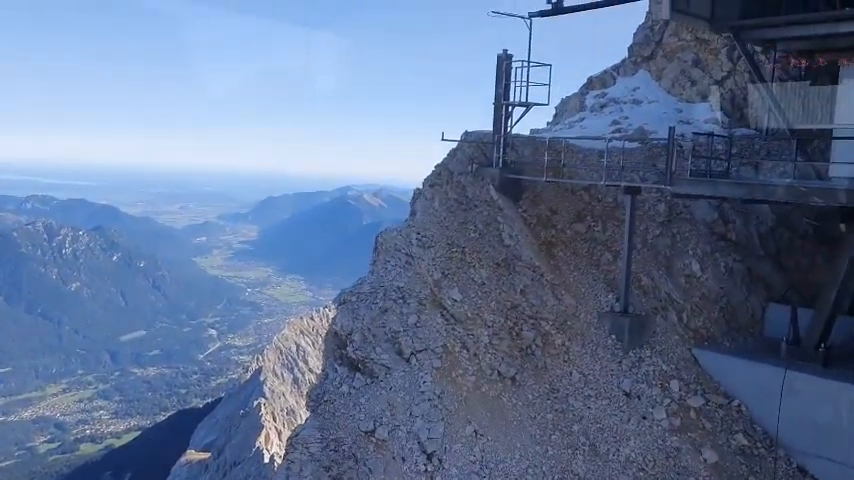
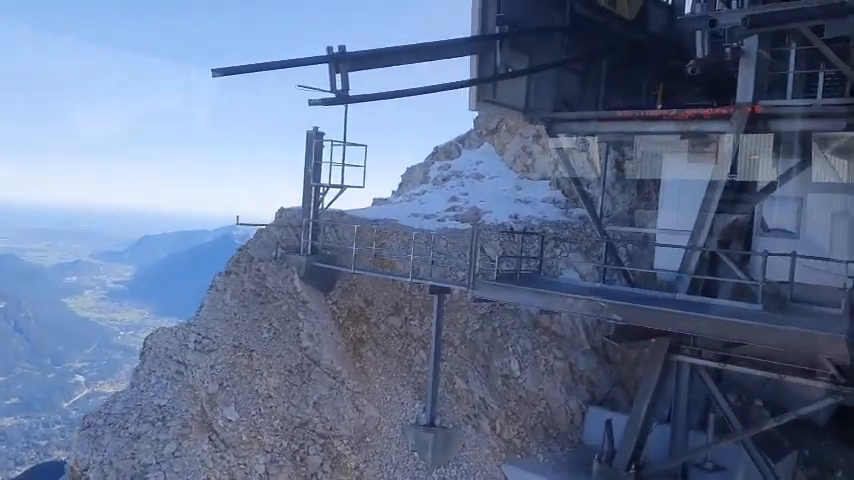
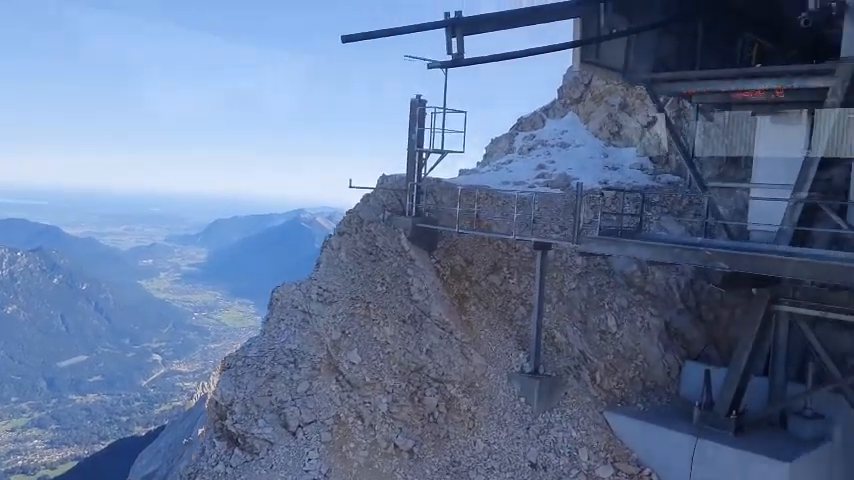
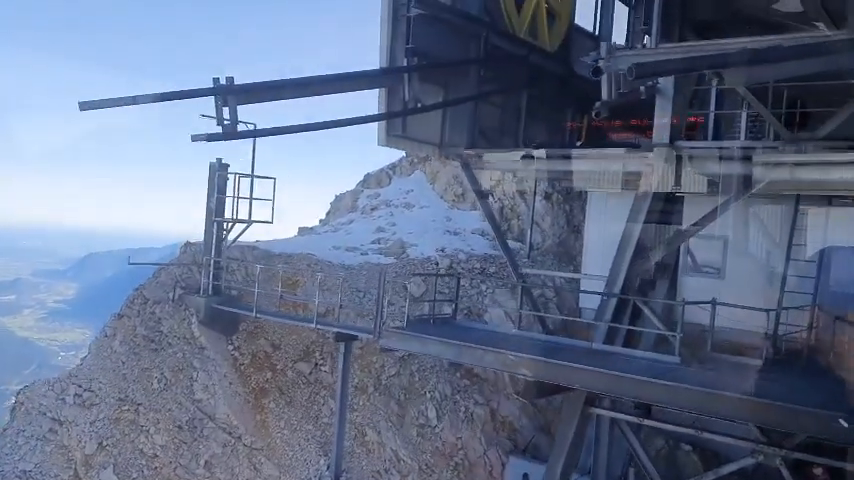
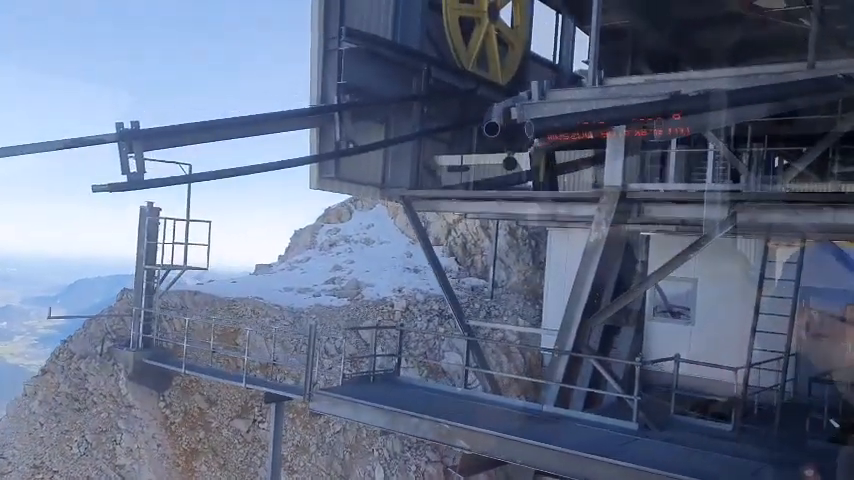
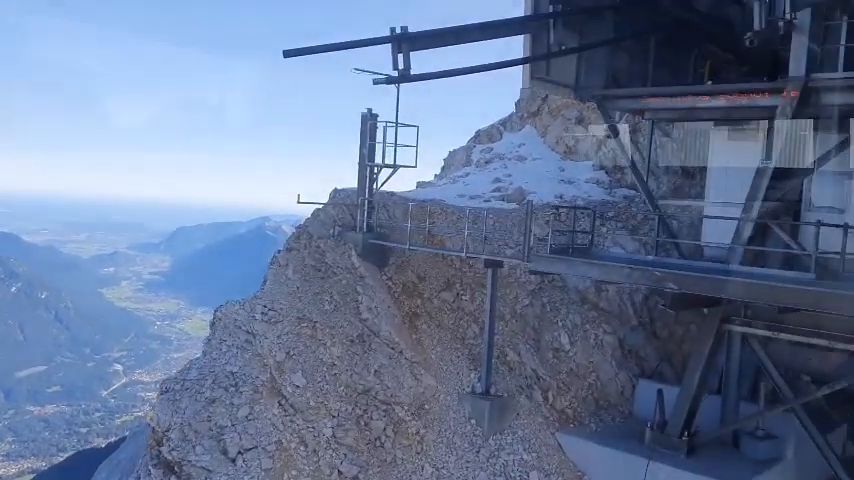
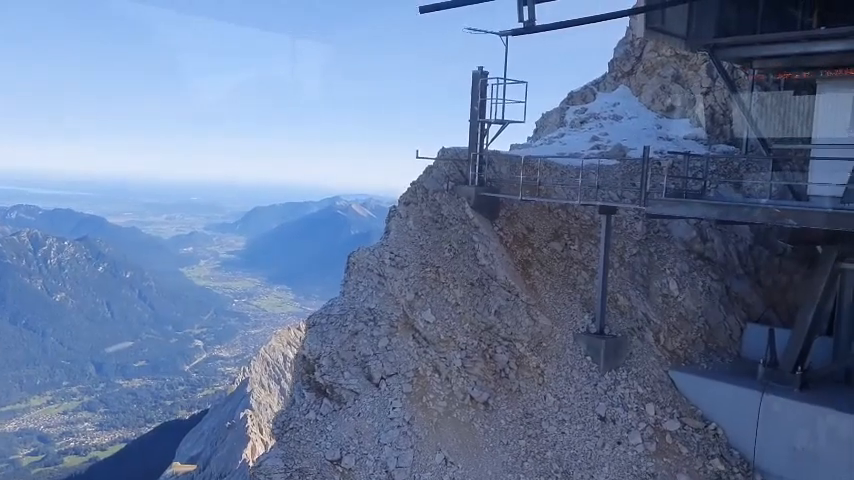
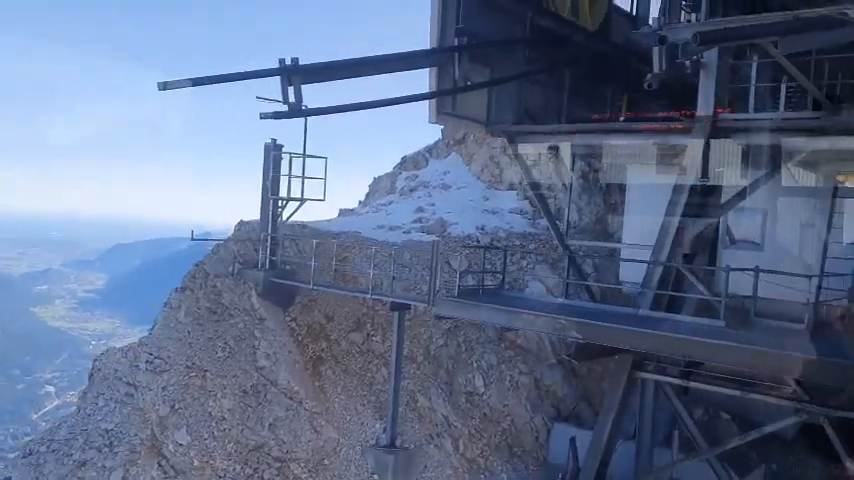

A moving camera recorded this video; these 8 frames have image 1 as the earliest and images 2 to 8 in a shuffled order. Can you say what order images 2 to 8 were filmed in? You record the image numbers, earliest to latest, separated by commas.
7, 3, 6, 2, 8, 4, 5
